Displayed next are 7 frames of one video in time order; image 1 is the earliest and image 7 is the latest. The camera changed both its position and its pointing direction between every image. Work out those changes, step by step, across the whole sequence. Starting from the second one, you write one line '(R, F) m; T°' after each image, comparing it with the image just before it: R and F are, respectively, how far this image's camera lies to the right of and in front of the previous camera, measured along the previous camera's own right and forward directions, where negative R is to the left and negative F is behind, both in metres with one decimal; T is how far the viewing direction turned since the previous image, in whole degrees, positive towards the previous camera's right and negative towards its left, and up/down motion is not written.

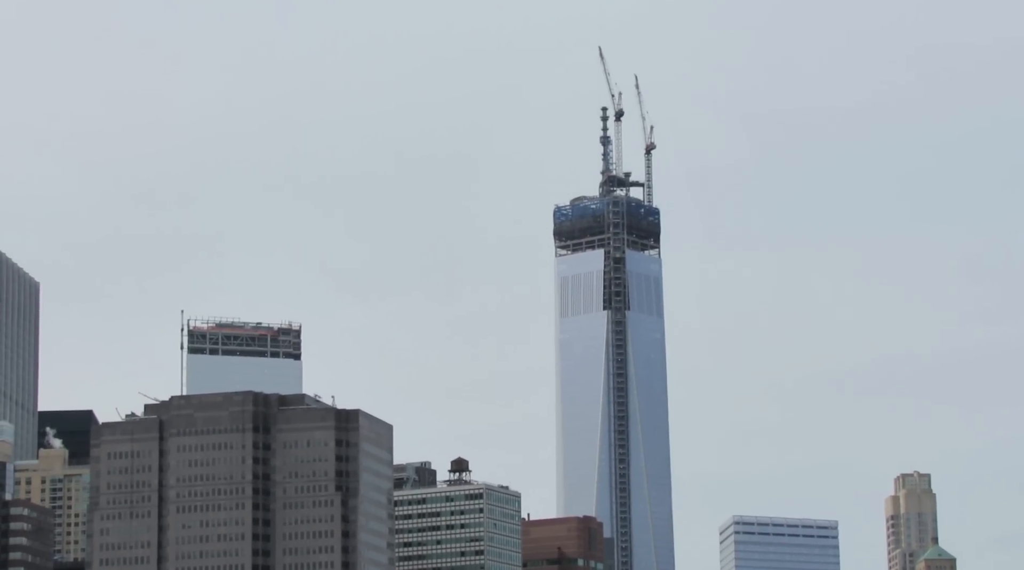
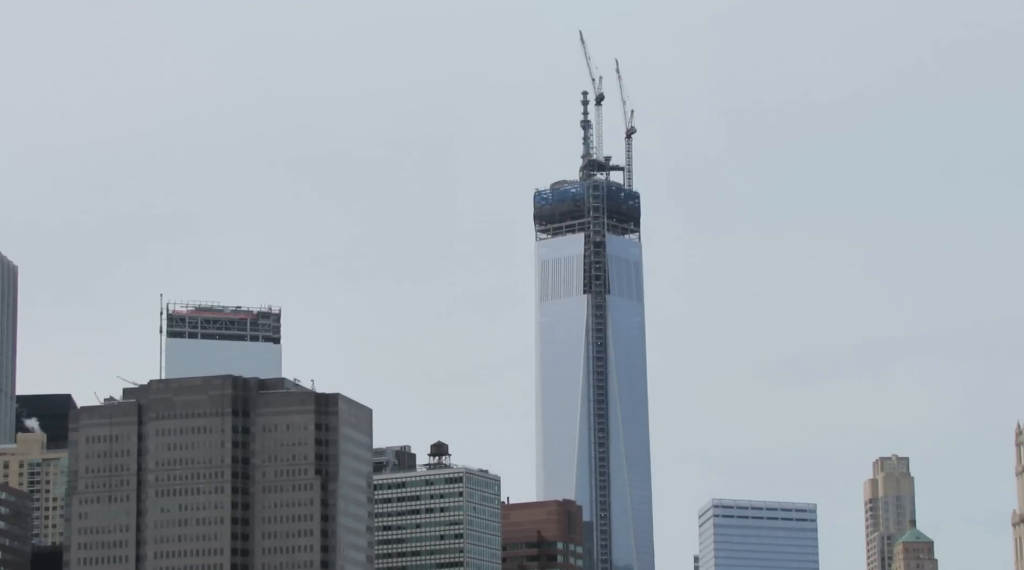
(0.0, +0.4) m; +1°
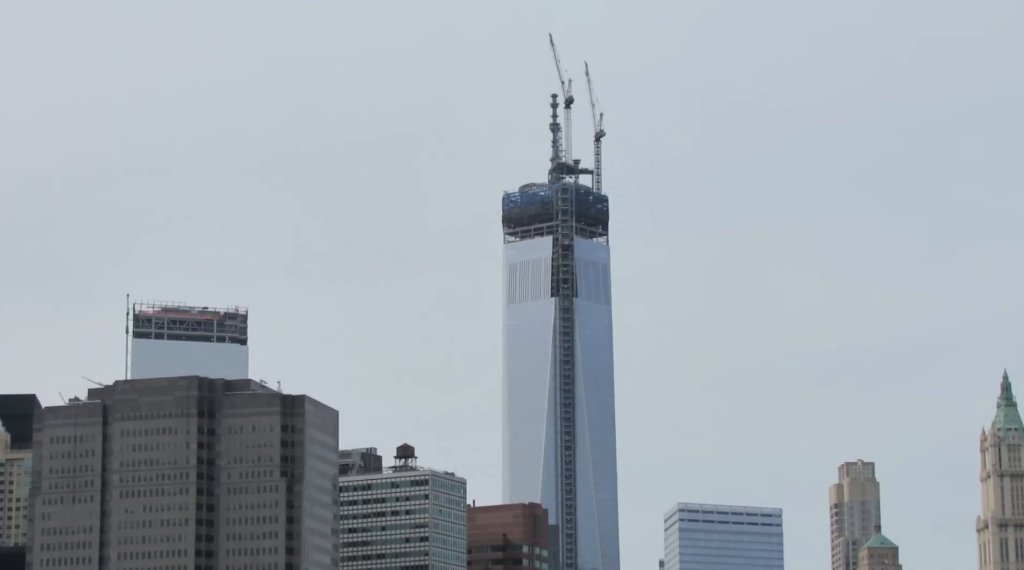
(0.0, +0.5) m; +1°
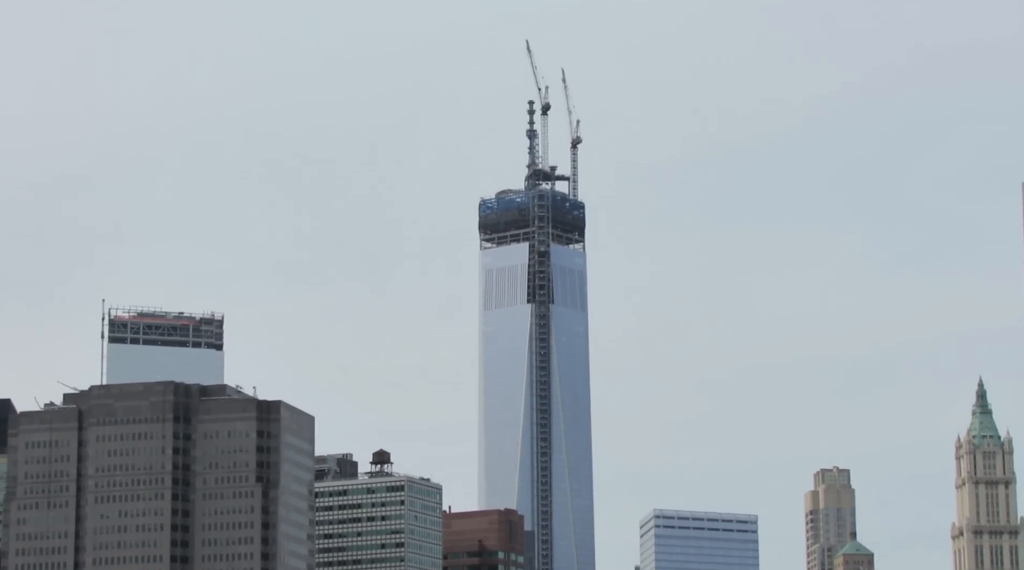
(0.0, -0.3) m; +1°
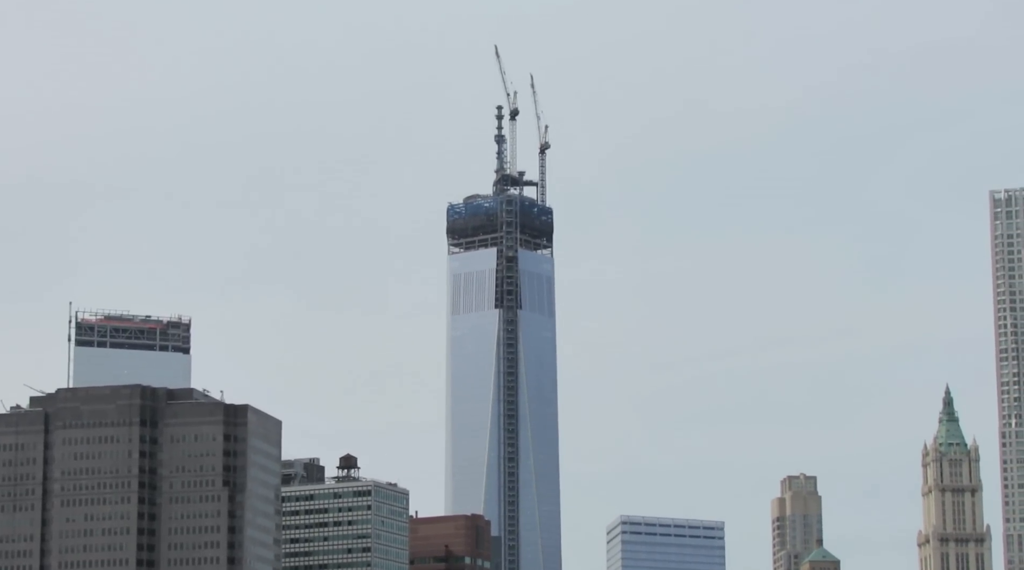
(+0.1, -0.4) m; +1°
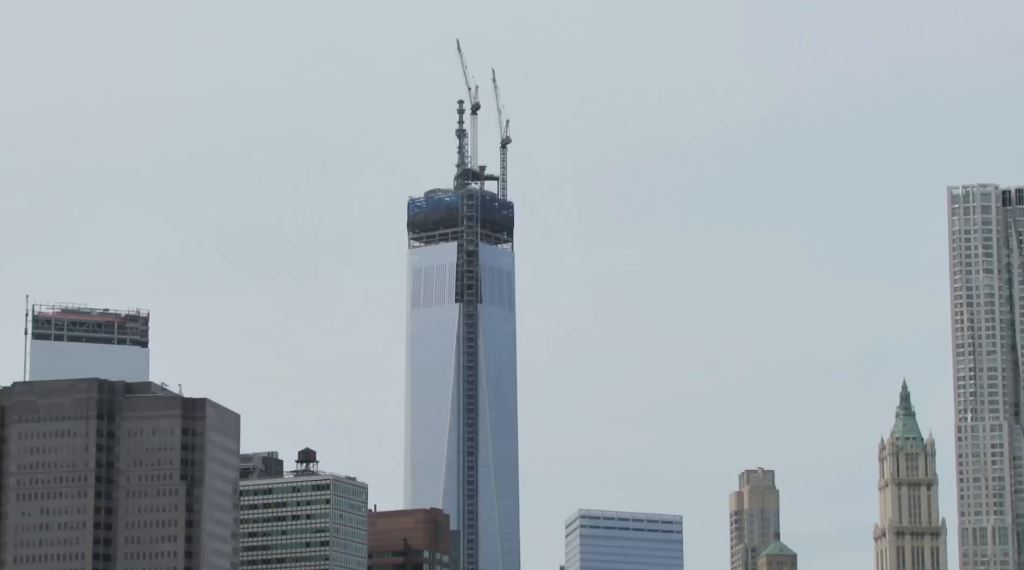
(-0.1, +0.9) m; +1°
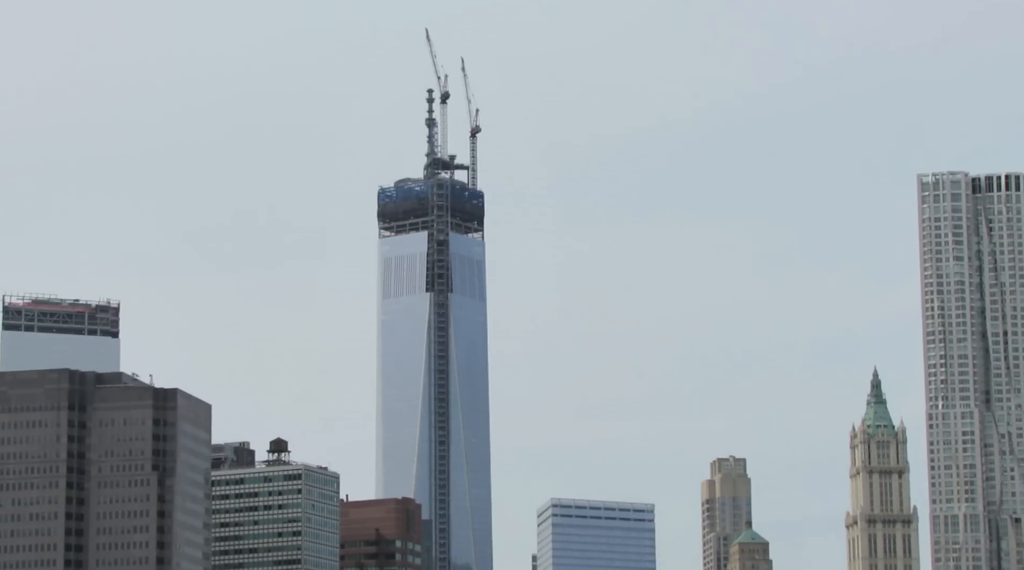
(+0.1, -0.7) m; +1°
